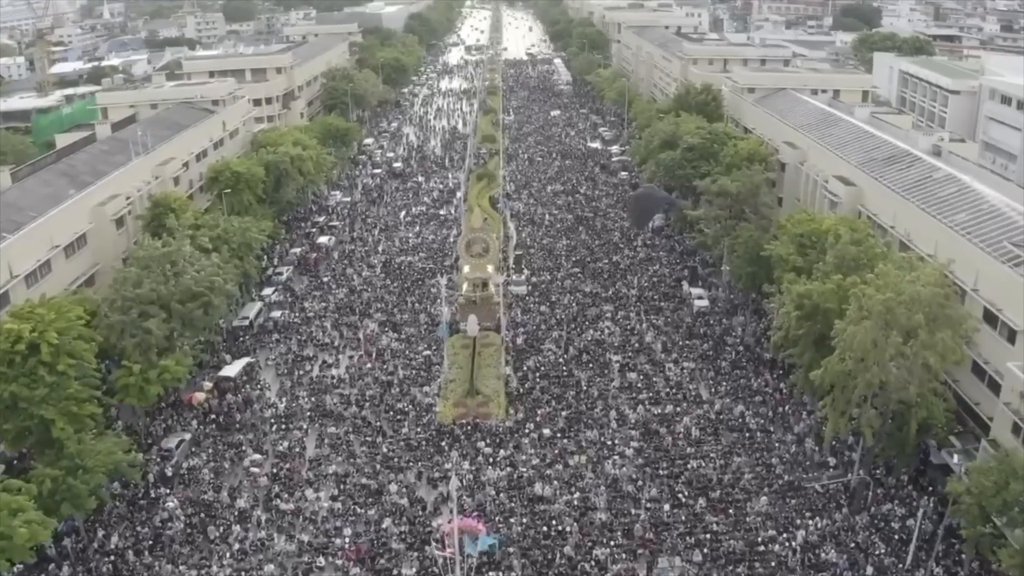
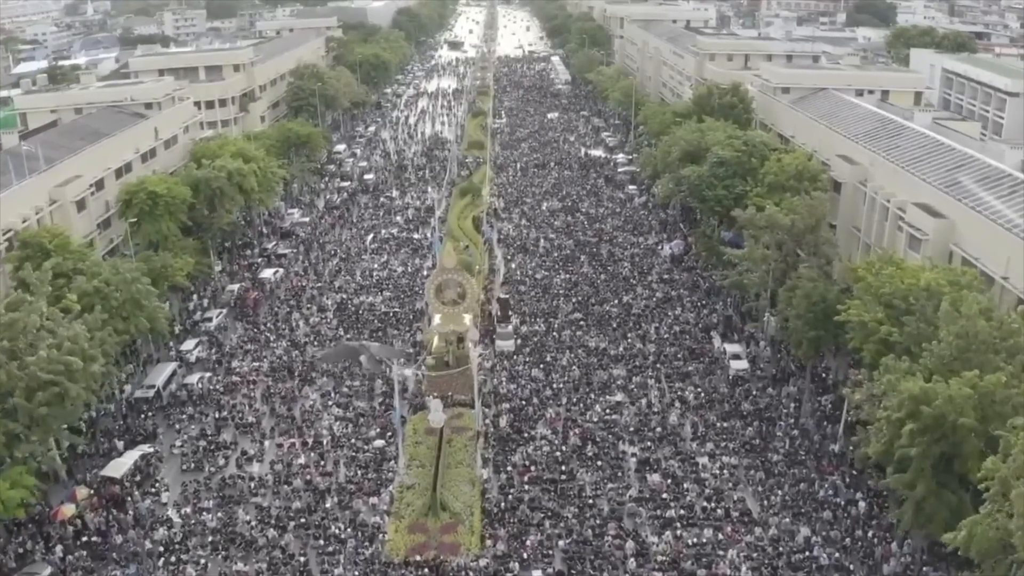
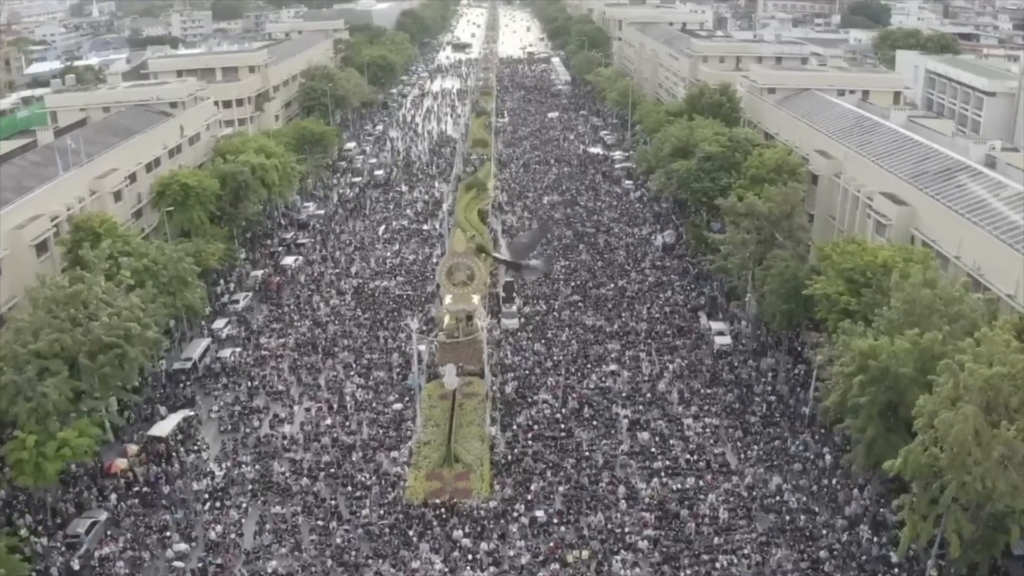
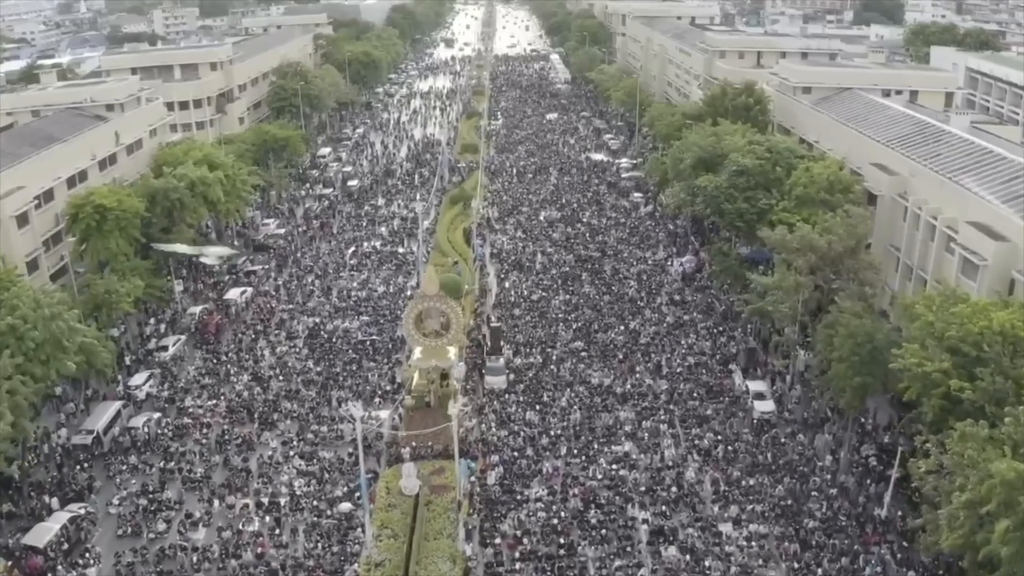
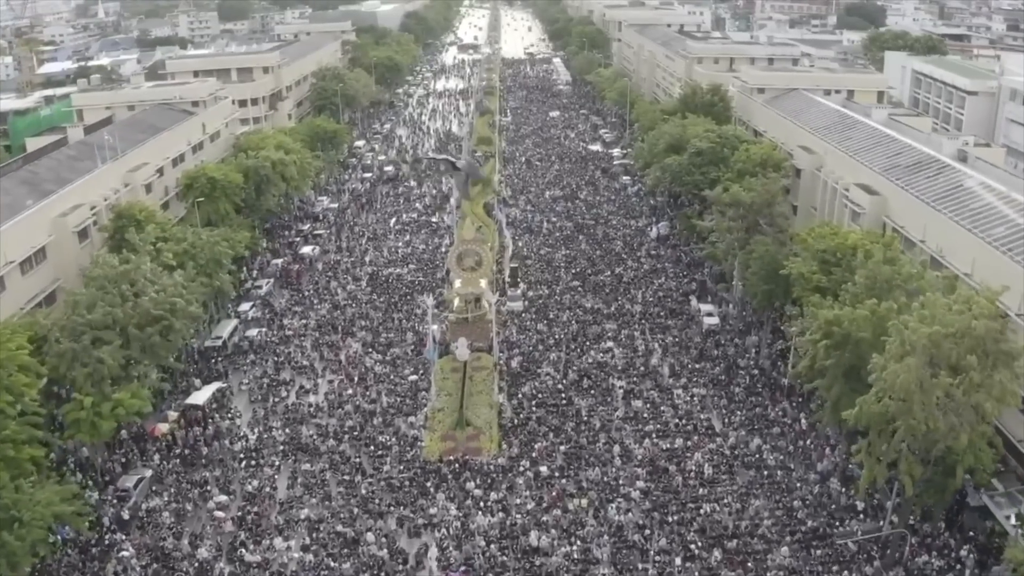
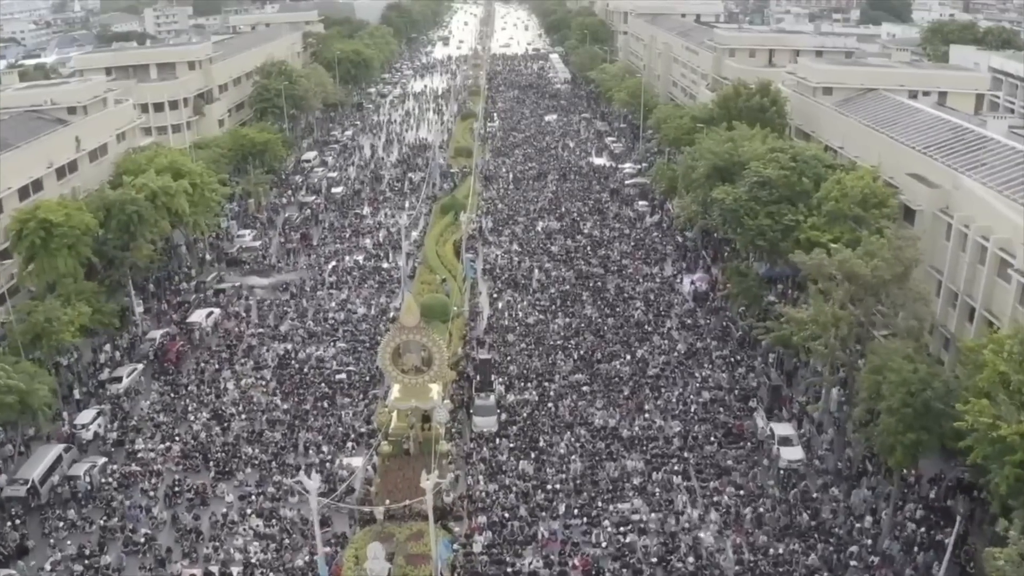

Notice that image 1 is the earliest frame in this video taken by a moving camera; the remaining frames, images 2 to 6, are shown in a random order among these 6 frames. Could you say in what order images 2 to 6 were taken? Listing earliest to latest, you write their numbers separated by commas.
5, 3, 2, 4, 6
